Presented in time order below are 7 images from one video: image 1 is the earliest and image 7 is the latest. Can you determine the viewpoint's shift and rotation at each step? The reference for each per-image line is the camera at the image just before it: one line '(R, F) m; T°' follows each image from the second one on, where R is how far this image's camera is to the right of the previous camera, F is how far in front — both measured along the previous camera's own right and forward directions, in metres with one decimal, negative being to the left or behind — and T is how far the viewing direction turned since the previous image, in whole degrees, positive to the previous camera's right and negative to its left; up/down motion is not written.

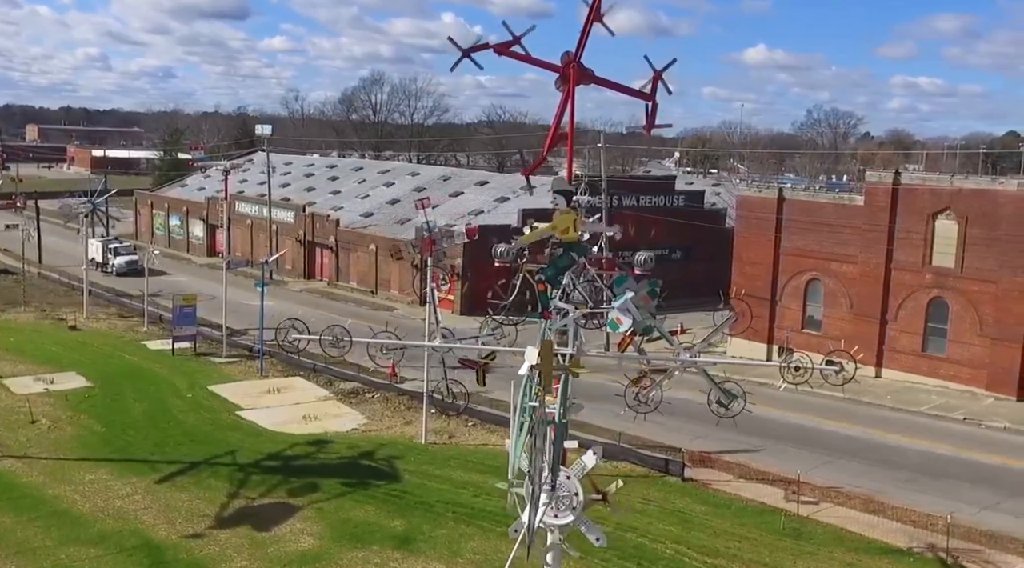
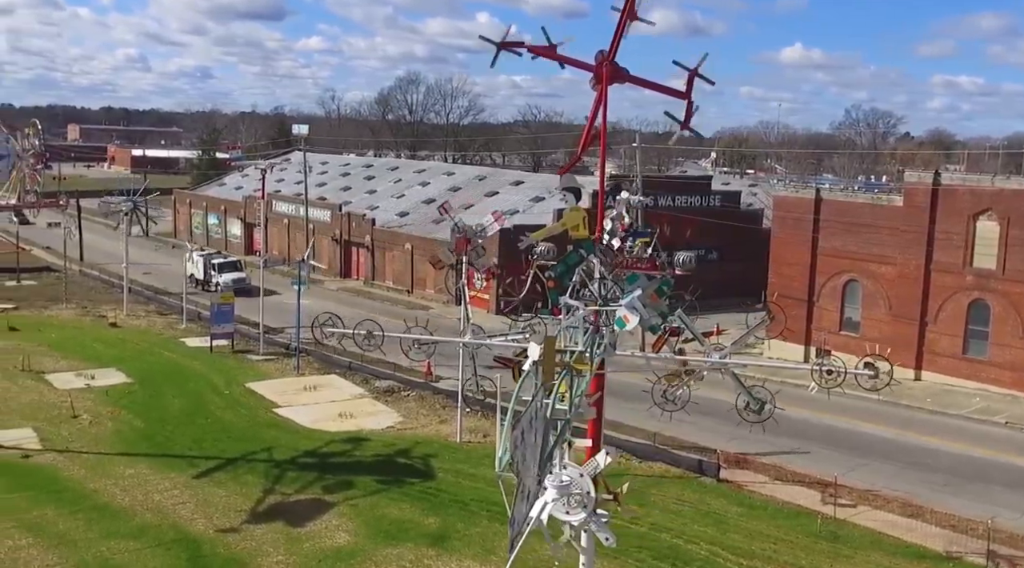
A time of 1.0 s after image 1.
(0.0, 0.0) m; -2°
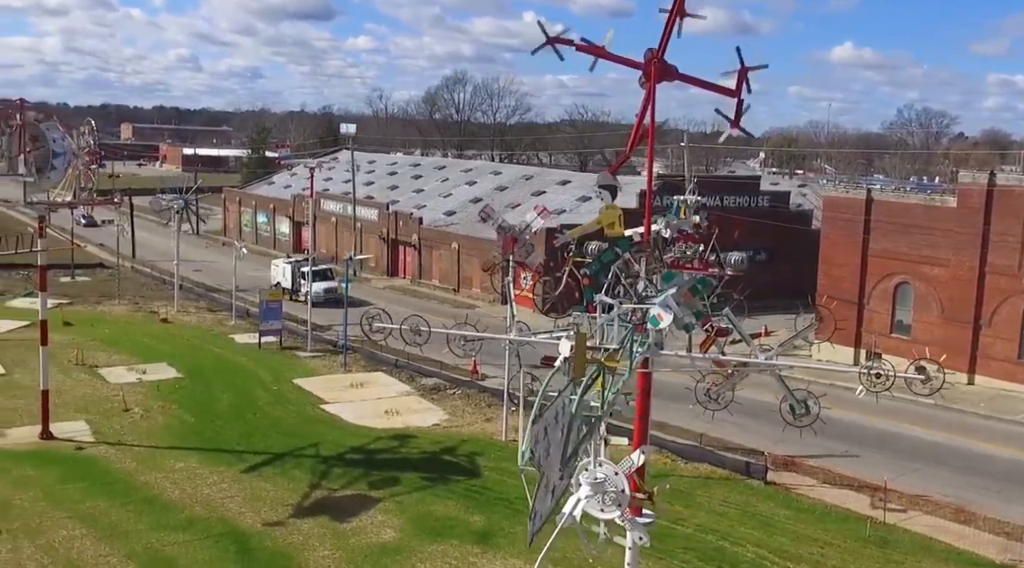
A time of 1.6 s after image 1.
(0.0, 0.0) m; -2°
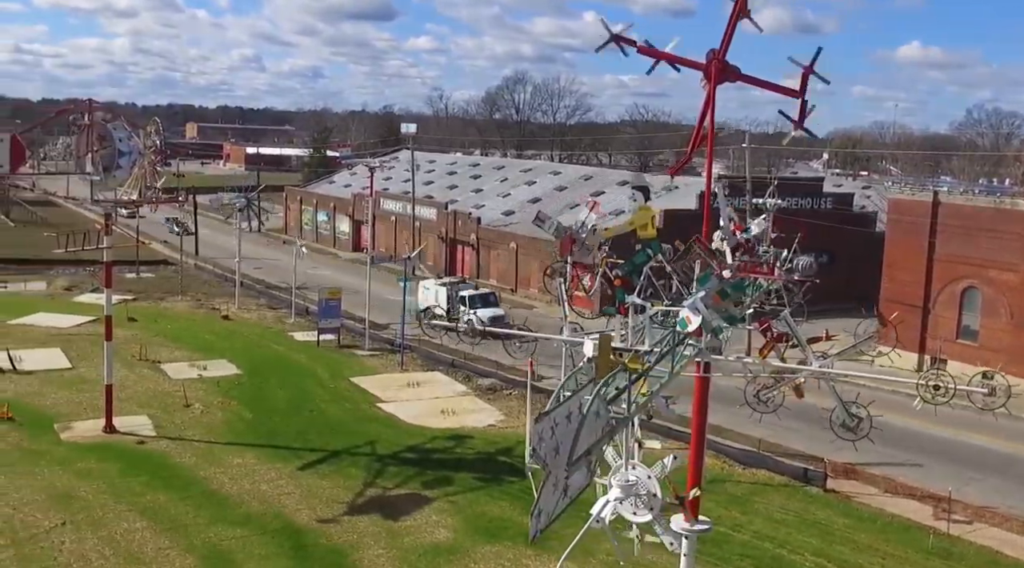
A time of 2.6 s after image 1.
(0.0, +0.1) m; -3°
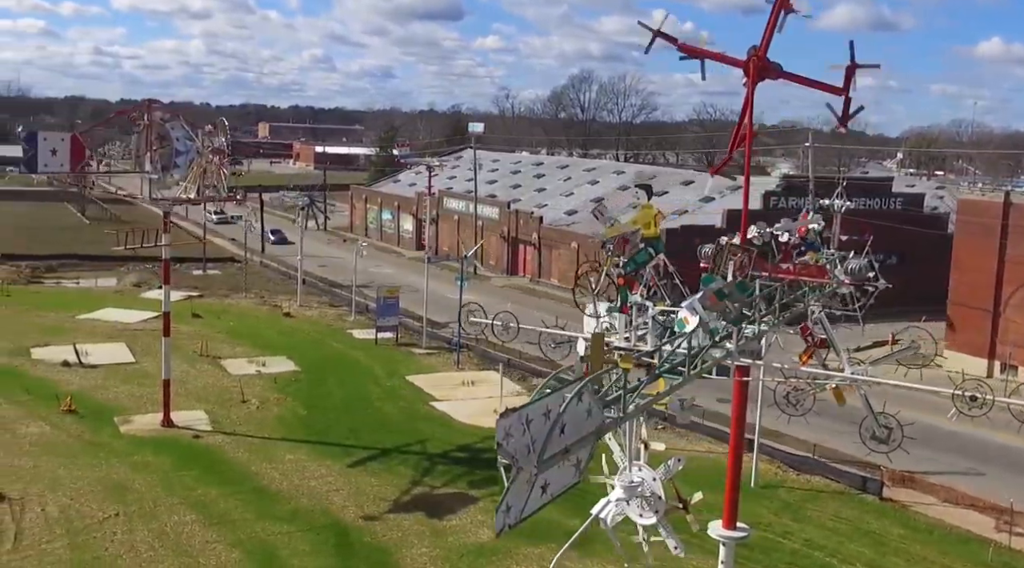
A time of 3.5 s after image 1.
(+0.5, +0.1) m; -4°
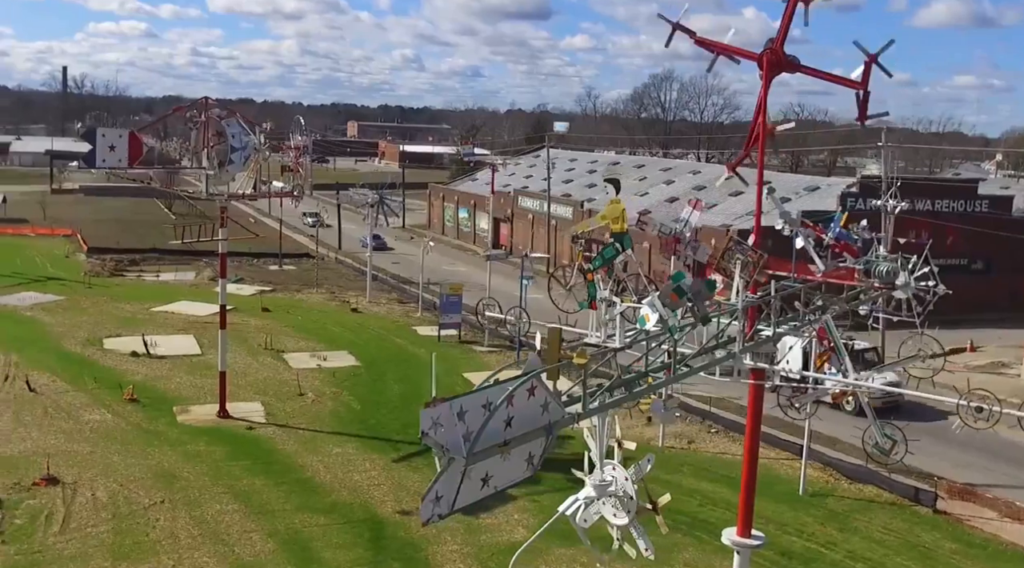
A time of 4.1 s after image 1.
(+1.1, +0.2) m; -5°
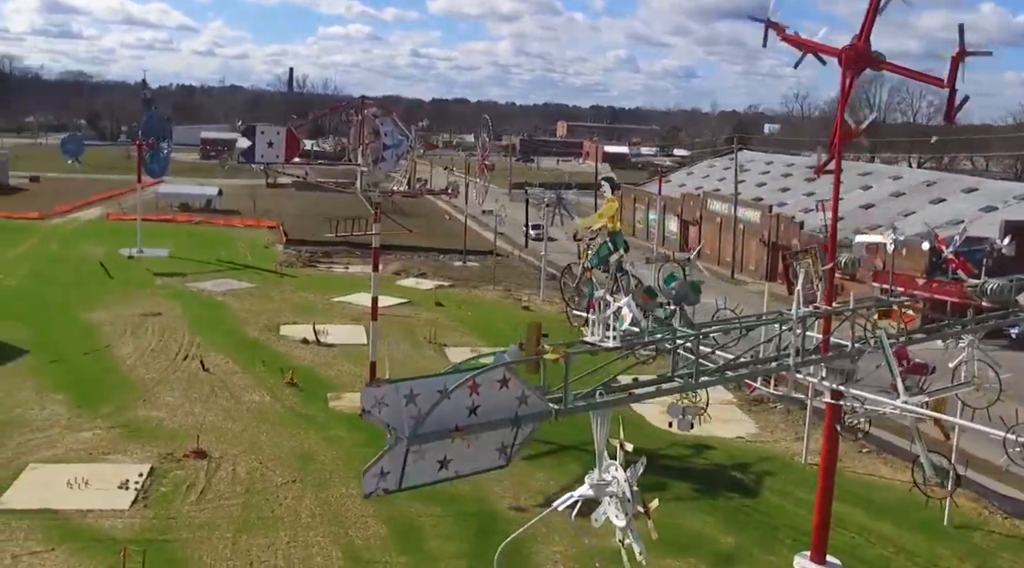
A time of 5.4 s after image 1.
(+1.9, +0.3) m; -12°
